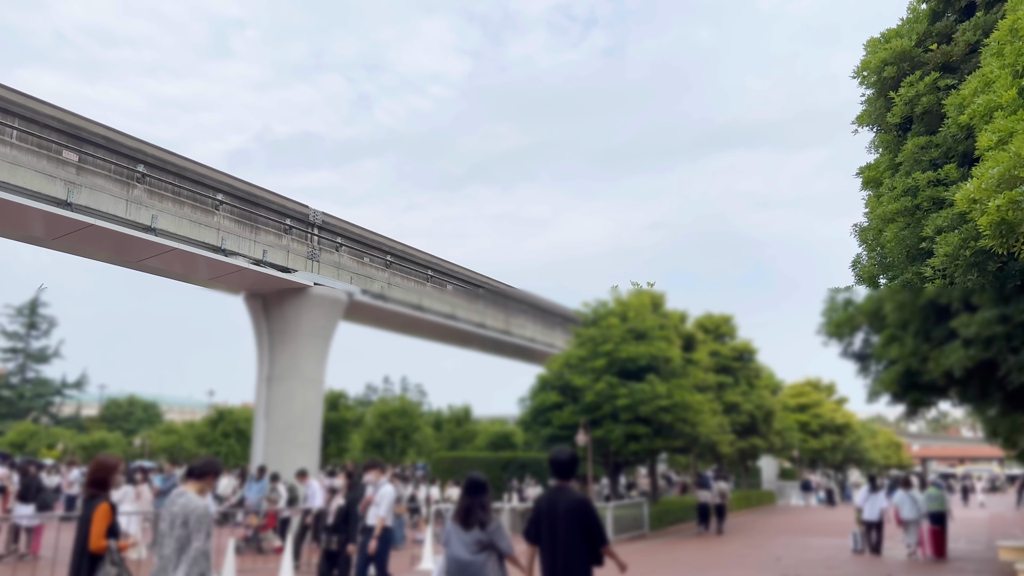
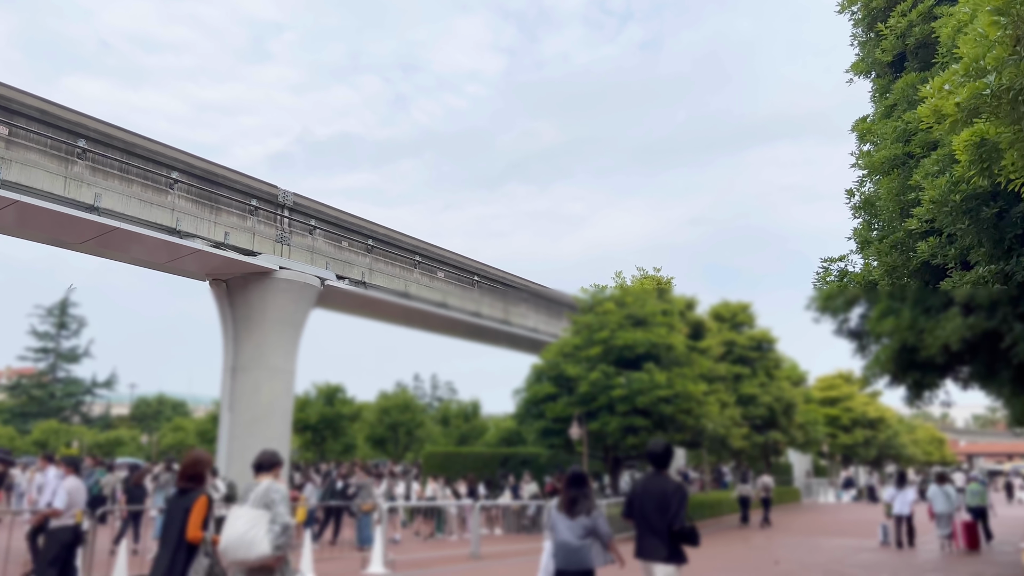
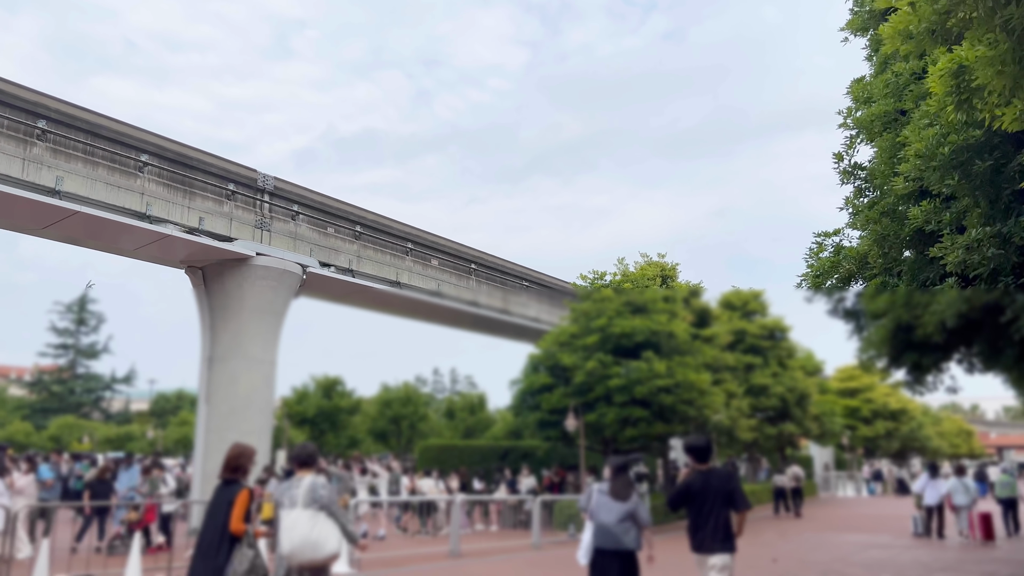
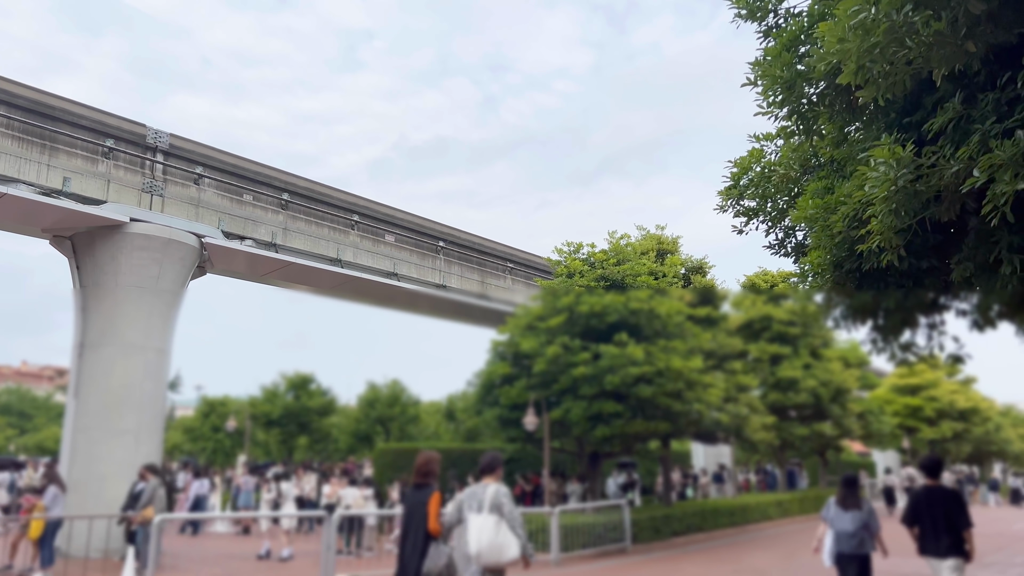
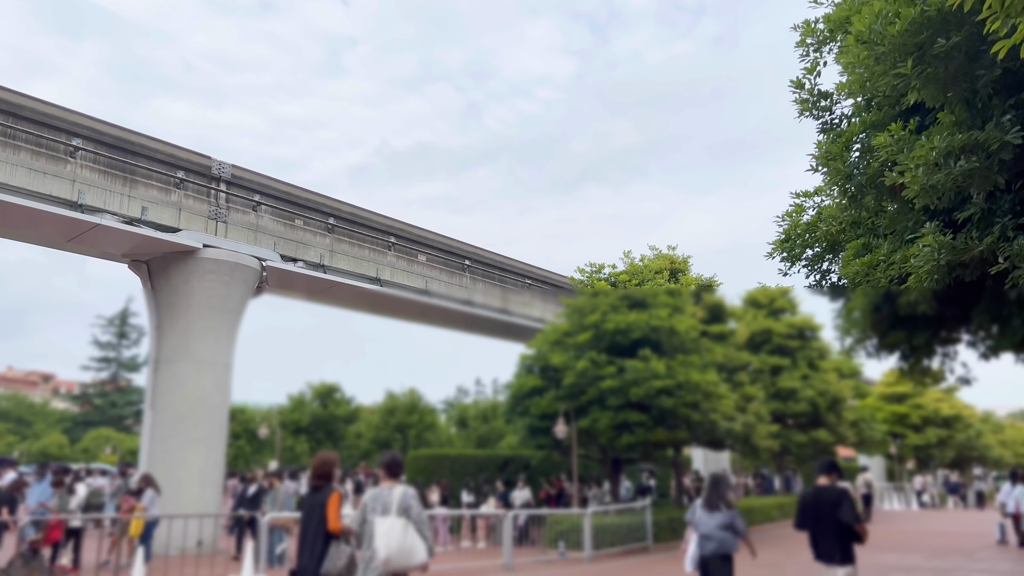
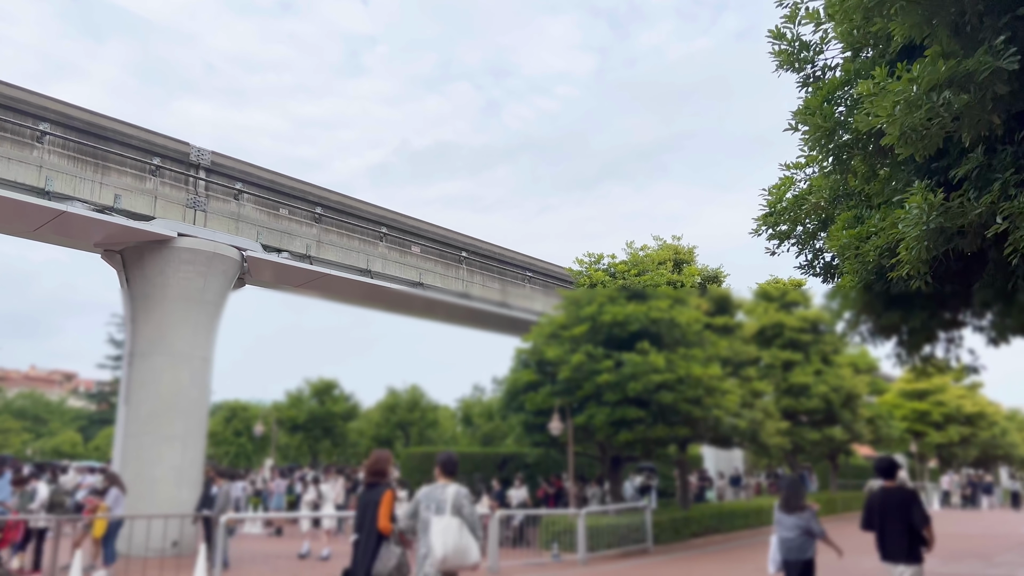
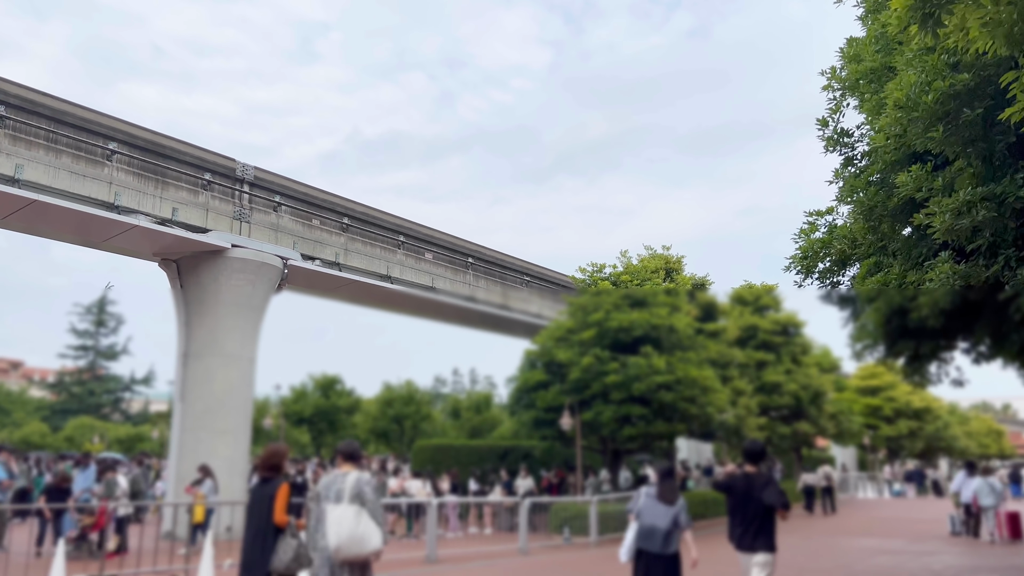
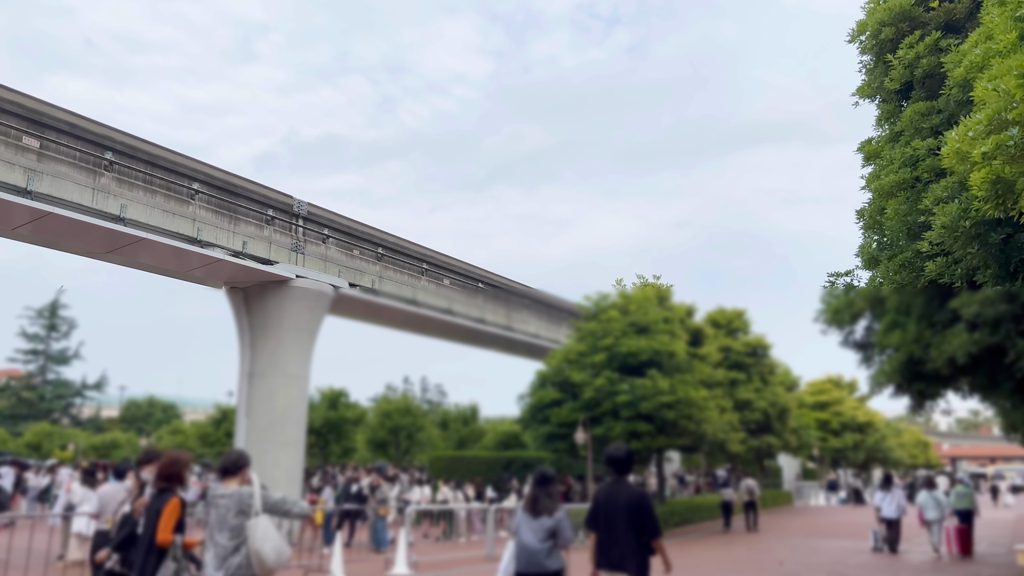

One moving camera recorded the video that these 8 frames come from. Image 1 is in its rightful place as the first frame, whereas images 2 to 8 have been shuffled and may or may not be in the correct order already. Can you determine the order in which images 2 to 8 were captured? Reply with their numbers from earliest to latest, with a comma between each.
8, 2, 3, 7, 5, 6, 4
